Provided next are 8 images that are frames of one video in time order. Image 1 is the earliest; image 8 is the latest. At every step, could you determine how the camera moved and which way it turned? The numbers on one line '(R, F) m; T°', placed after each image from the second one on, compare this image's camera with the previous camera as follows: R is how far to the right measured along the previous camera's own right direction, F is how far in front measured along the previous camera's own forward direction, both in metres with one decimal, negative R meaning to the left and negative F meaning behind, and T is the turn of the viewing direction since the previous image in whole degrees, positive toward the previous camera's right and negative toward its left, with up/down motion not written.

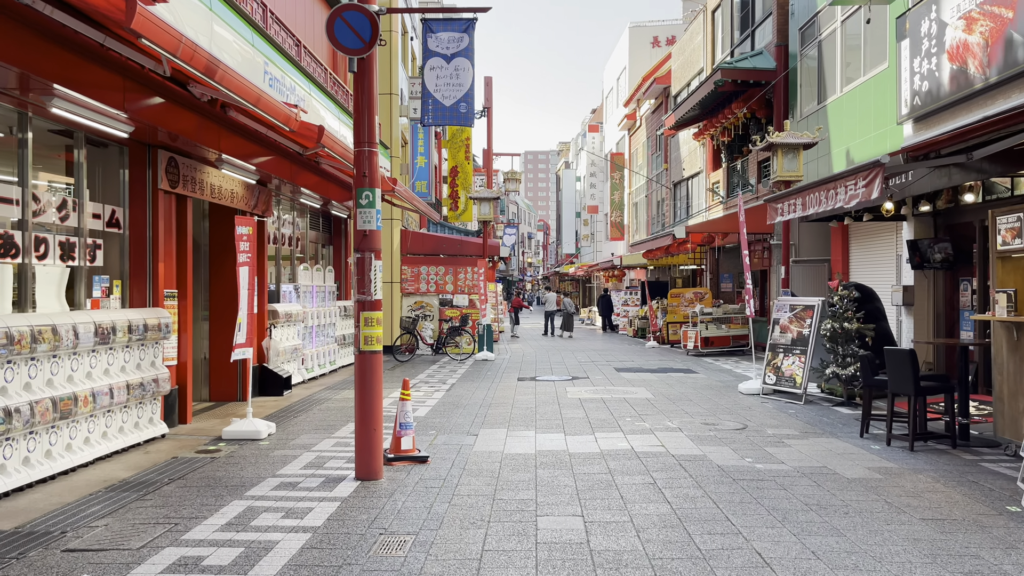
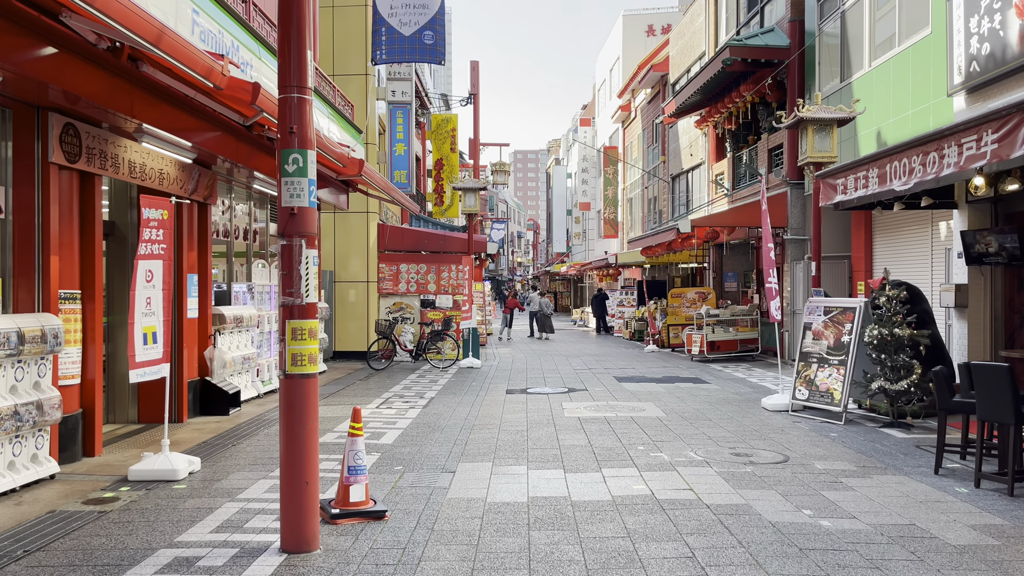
(0.0, +1.8) m; +1°
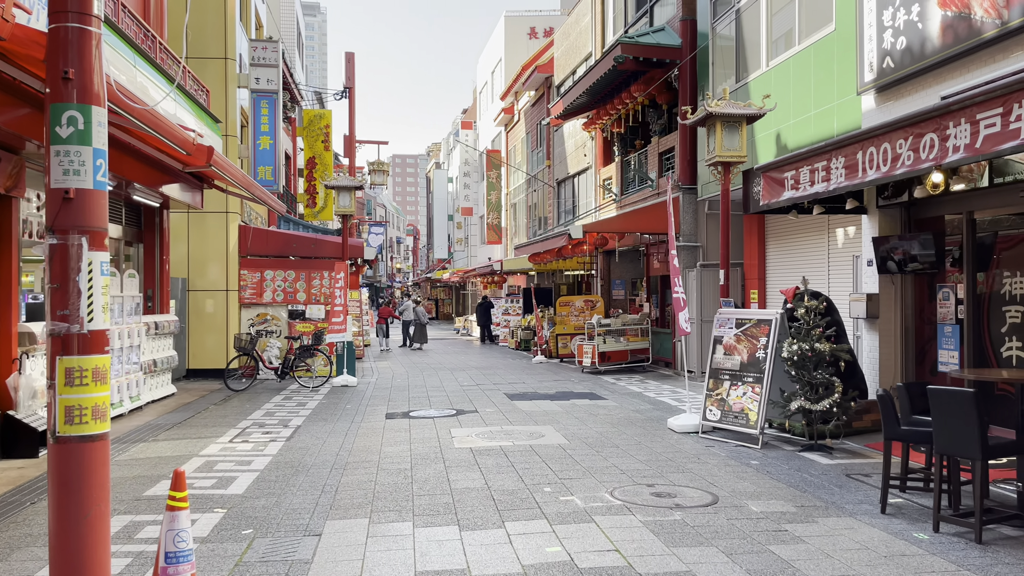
(0.0, +1.3) m; +9°
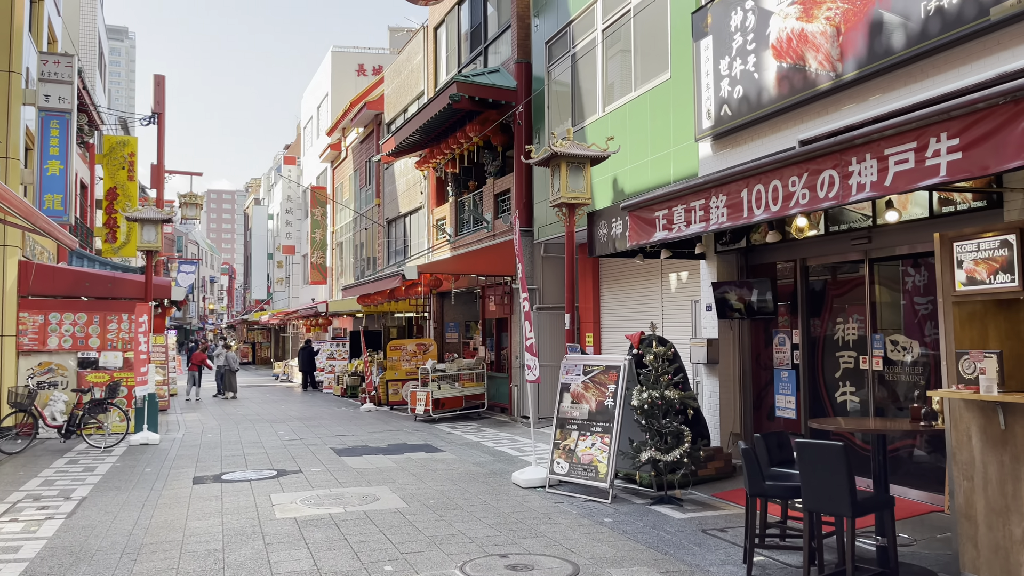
(-0.1, +0.7) m; +12°
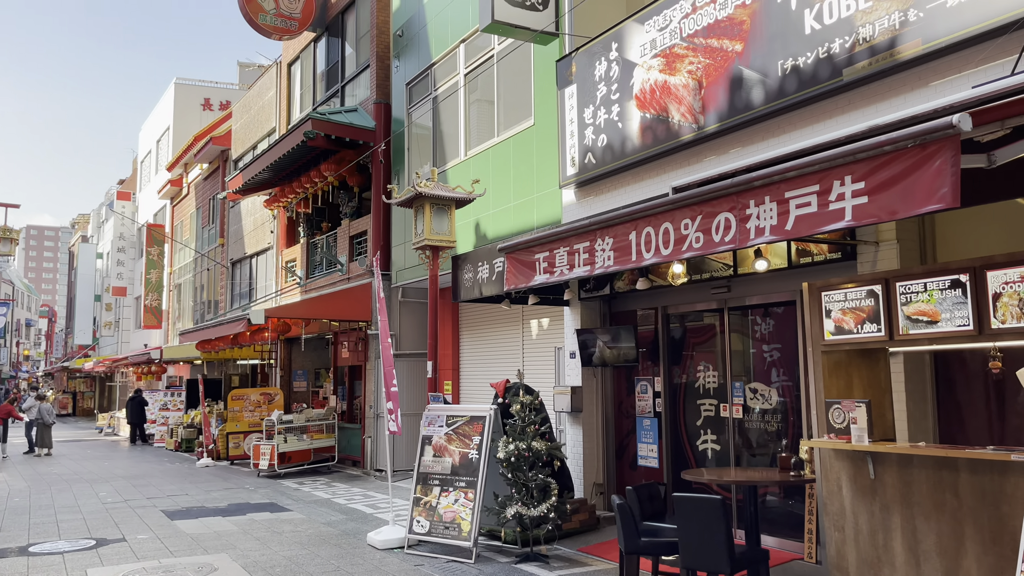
(-0.1, +0.4) m; +10°
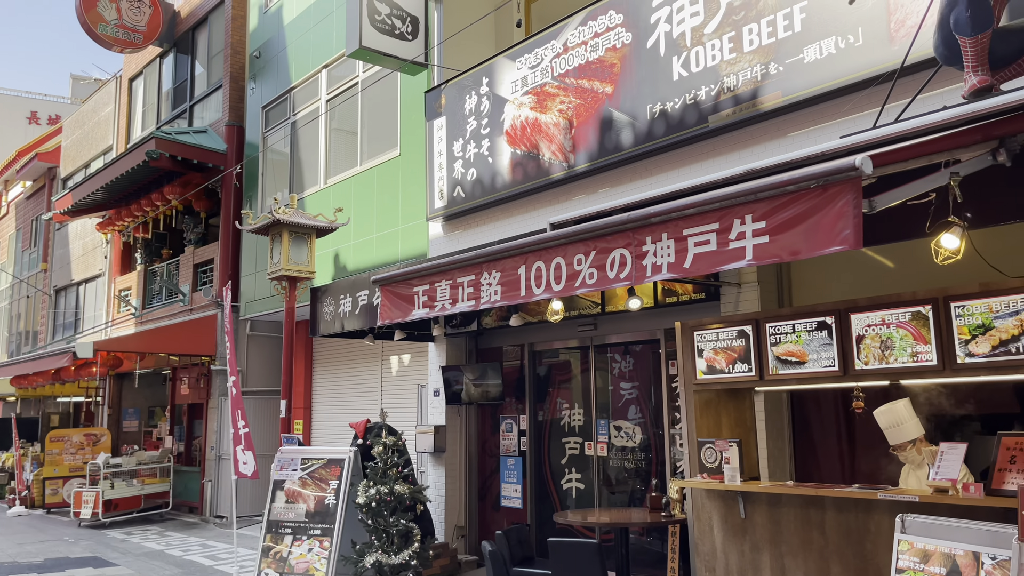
(-0.1, +0.2) m; +10°
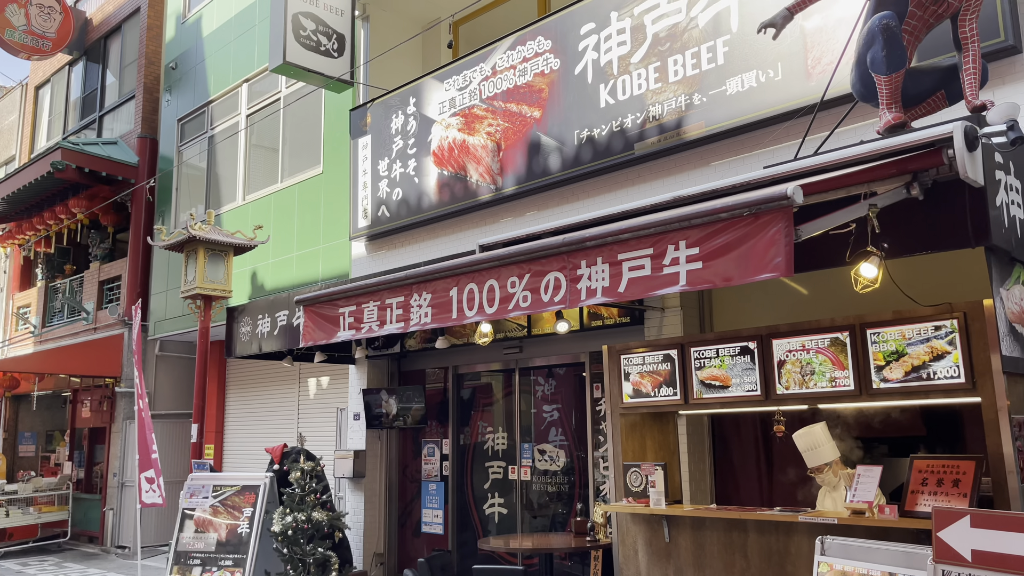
(0.0, +0.1) m; +6°
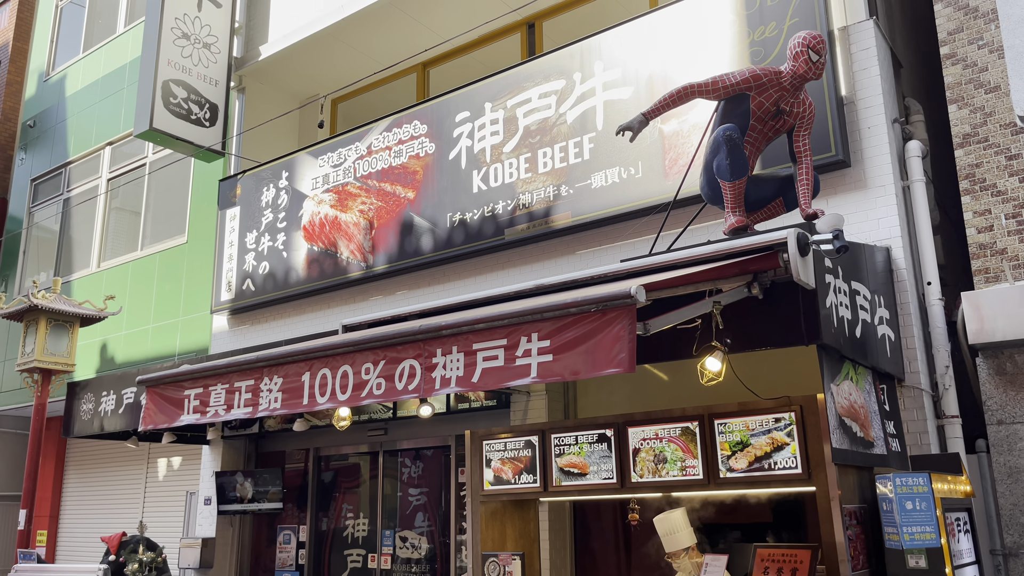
(+0.1, 0.0) m; +9°
